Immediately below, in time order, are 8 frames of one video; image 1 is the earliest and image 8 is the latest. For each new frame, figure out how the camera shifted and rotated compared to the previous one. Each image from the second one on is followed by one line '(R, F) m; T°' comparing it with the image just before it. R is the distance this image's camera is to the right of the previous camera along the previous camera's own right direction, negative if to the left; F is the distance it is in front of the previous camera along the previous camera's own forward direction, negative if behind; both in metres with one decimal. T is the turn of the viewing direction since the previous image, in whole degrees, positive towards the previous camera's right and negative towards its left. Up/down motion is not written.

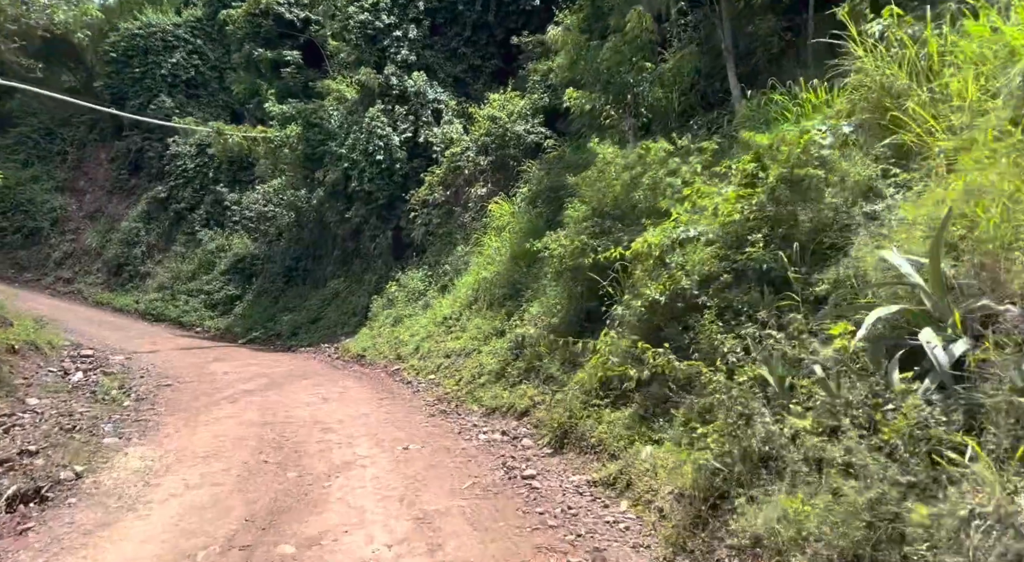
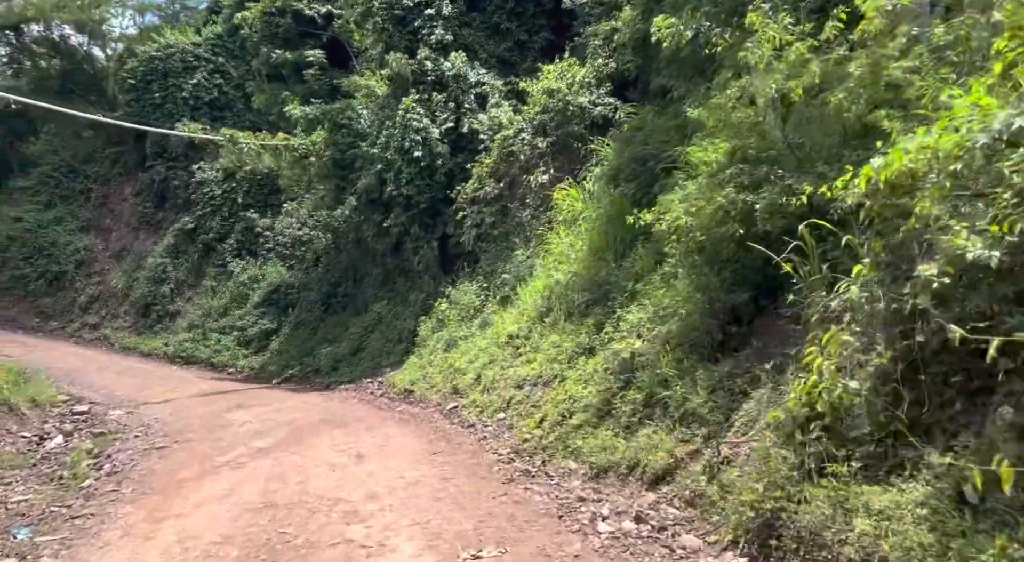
(-0.4, +2.5) m; -4°
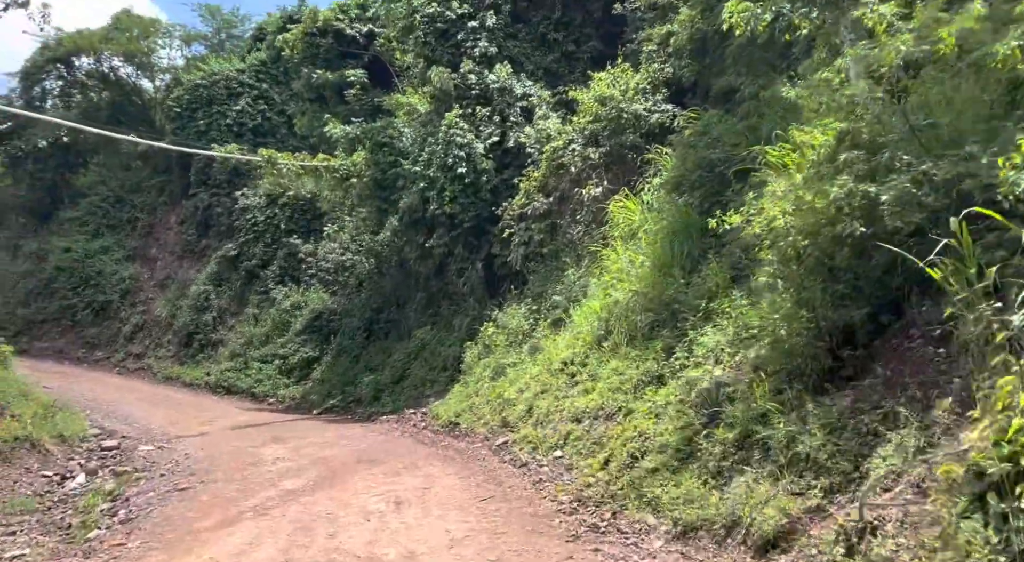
(-0.1, +0.8) m; -4°
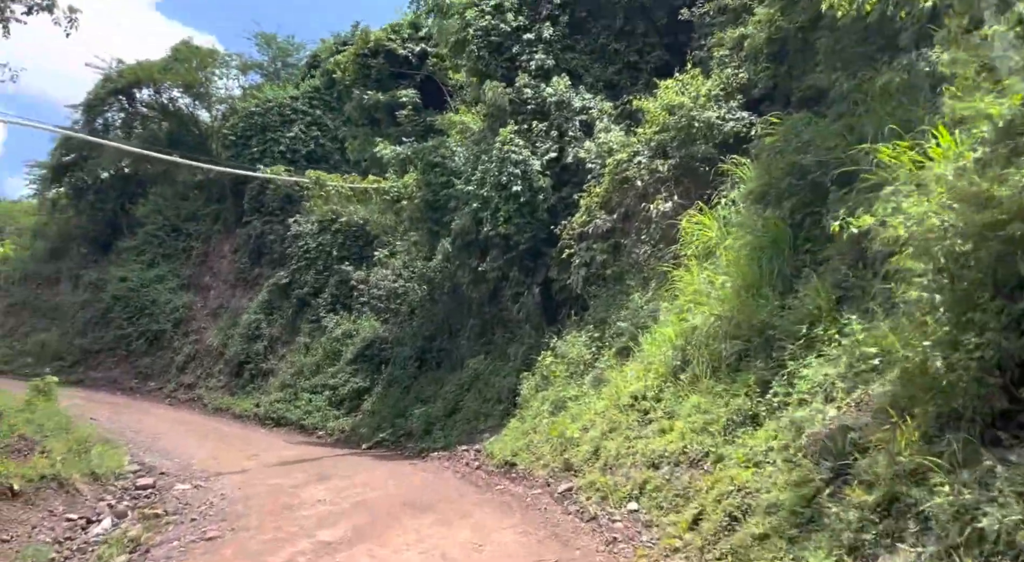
(-0.1, +0.8) m; -4°
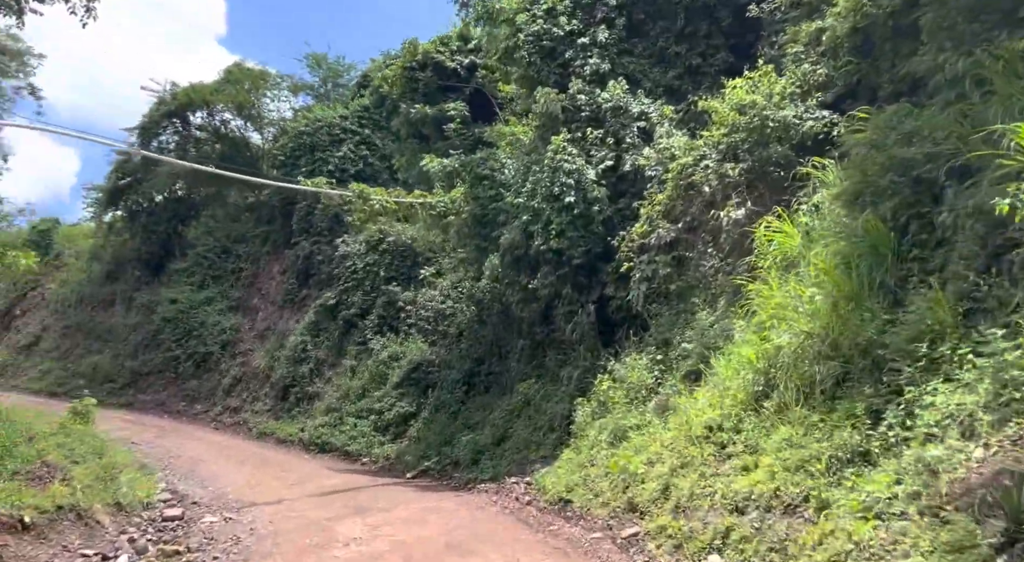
(0.0, +0.8) m; -4°
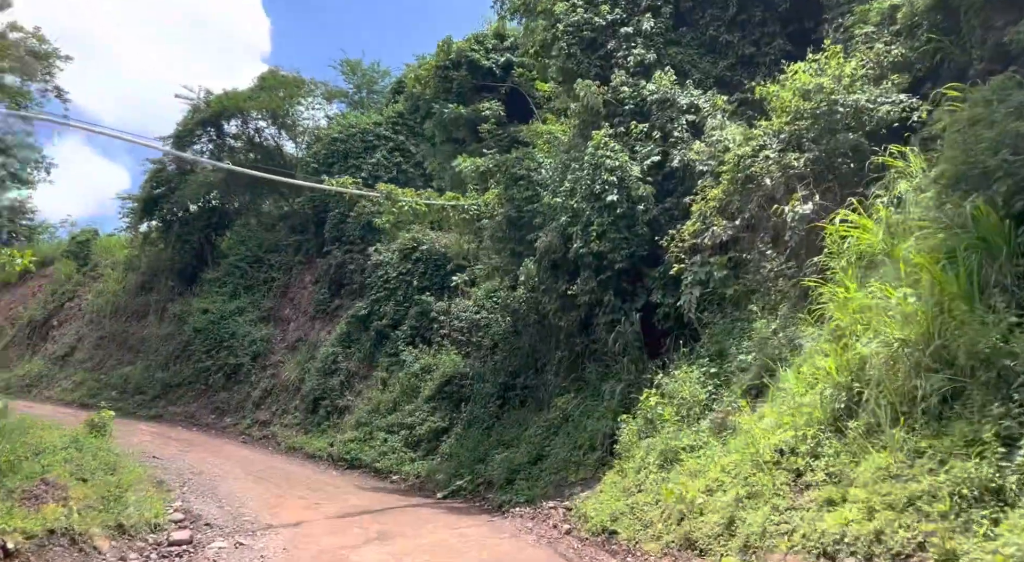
(0.0, +0.8) m; -3°
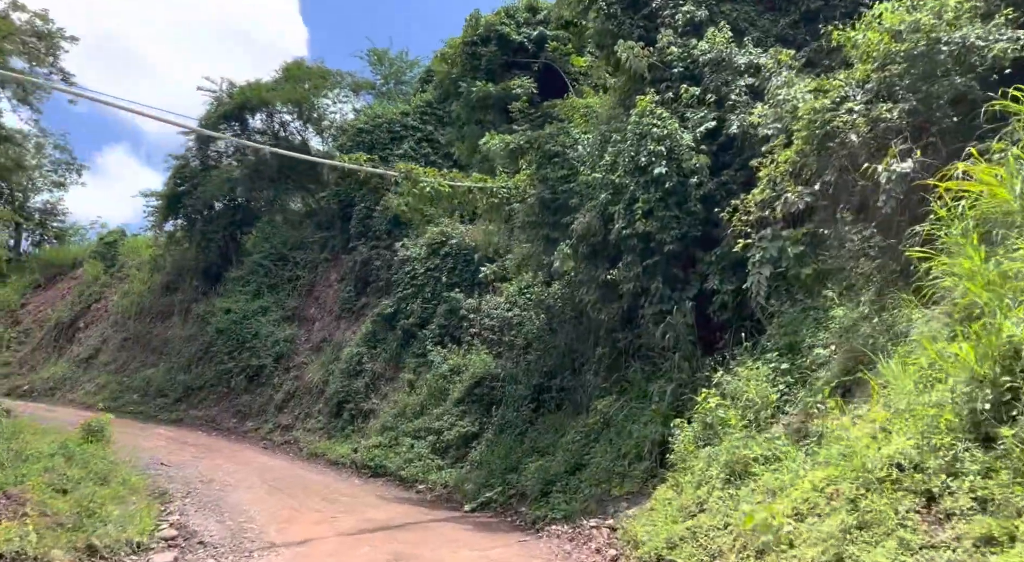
(0.0, +1.1) m; -3°
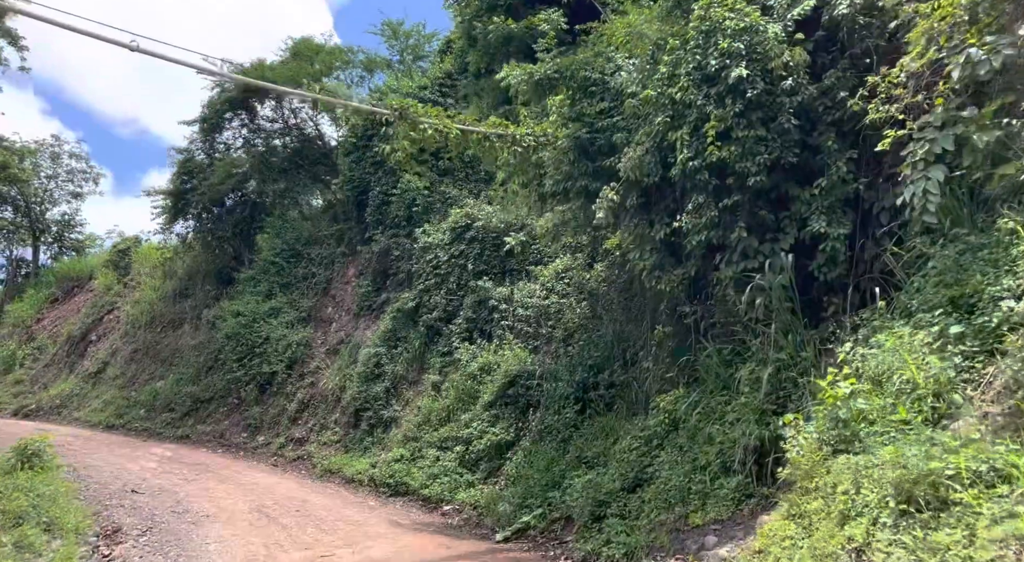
(+0.1, +2.1) m; -3°
